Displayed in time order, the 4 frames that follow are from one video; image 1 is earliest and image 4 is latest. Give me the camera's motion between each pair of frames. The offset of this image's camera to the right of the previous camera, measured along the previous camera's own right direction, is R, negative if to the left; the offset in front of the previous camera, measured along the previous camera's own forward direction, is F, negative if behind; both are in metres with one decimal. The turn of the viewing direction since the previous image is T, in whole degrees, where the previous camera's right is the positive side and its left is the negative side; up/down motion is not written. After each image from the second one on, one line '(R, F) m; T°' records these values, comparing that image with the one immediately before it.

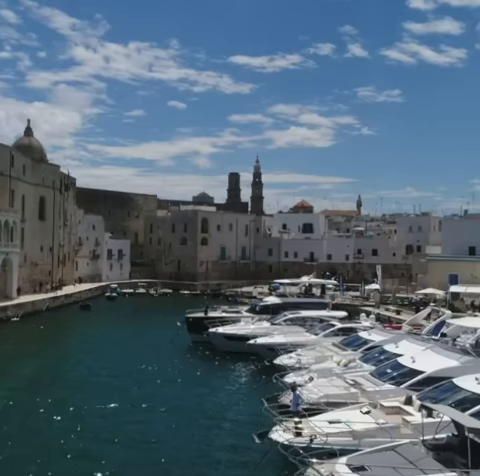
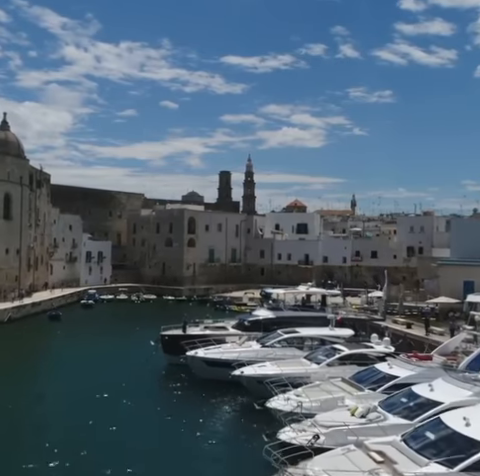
(+0.2, +5.0) m; +1°
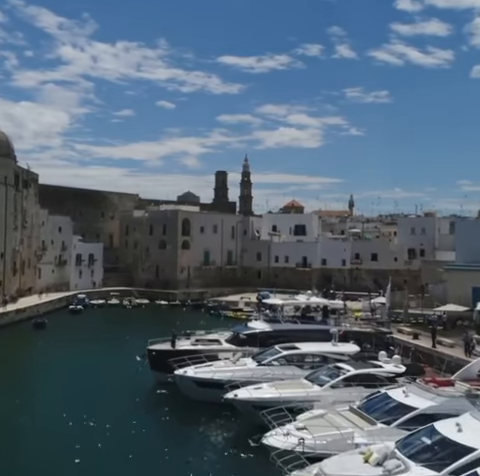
(+0.1, +2.2) m; 0°
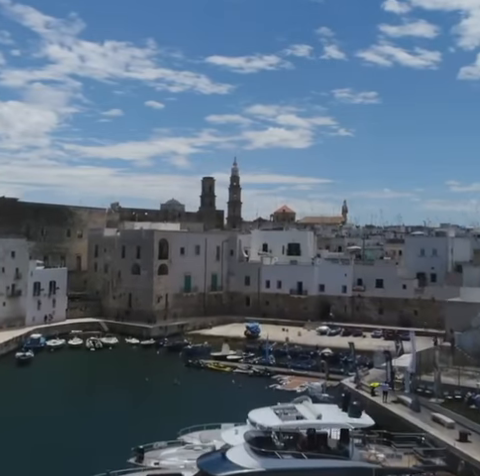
(+0.3, +8.6) m; +1°
